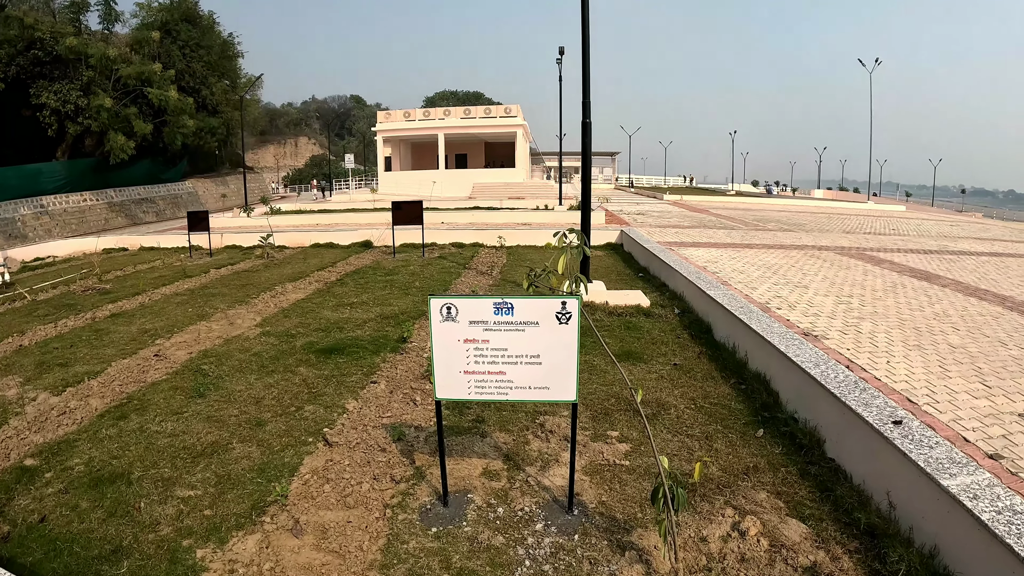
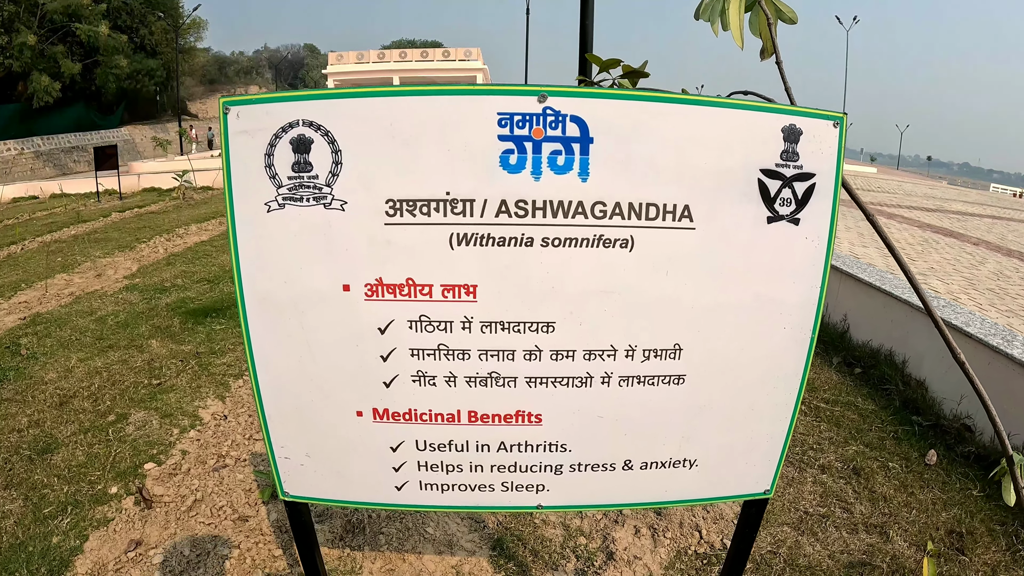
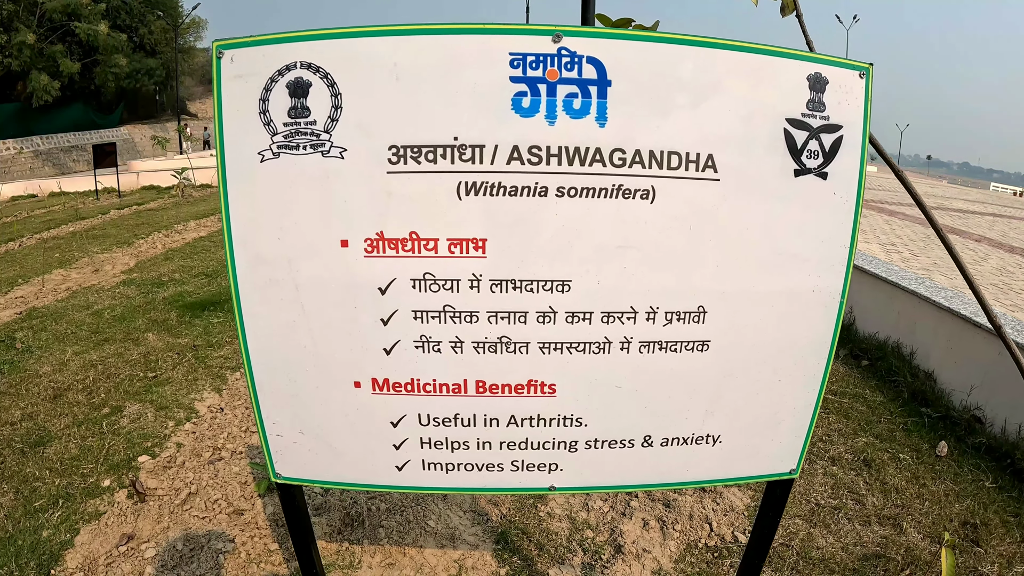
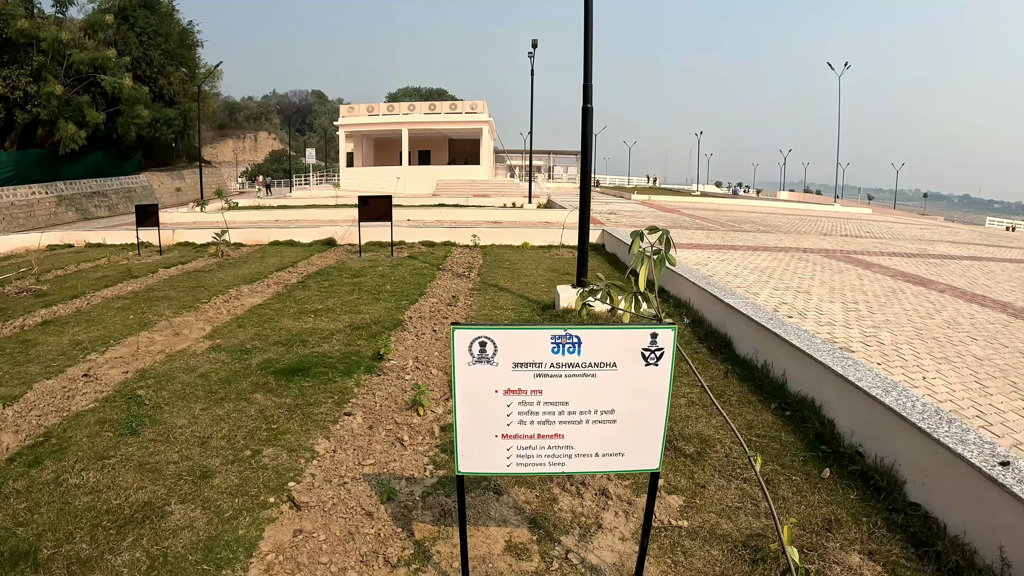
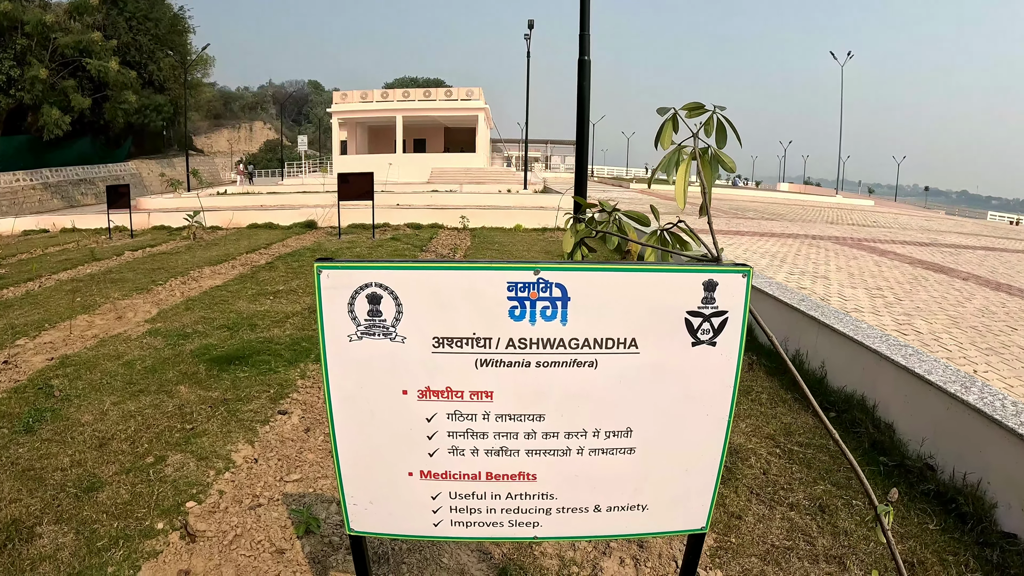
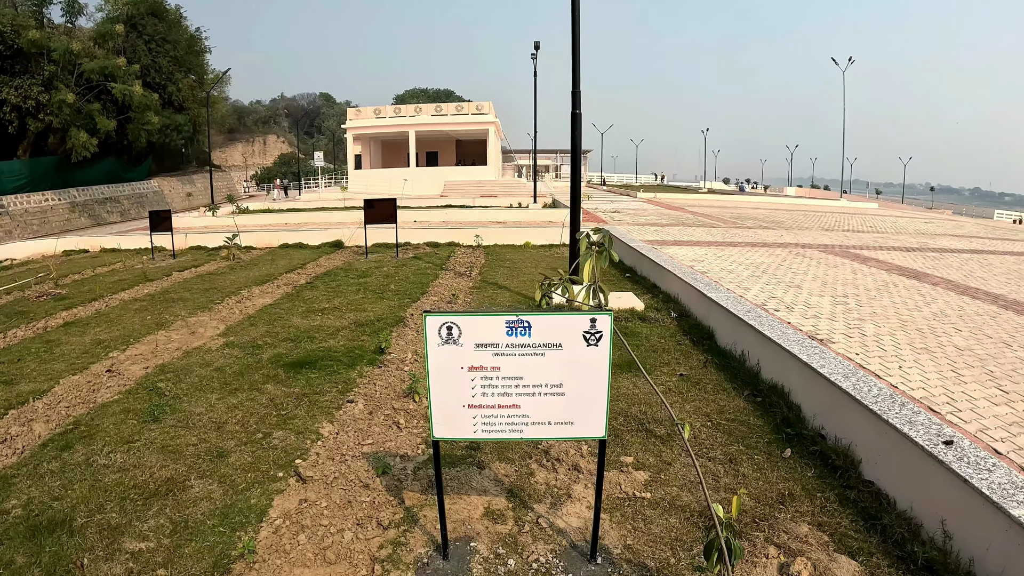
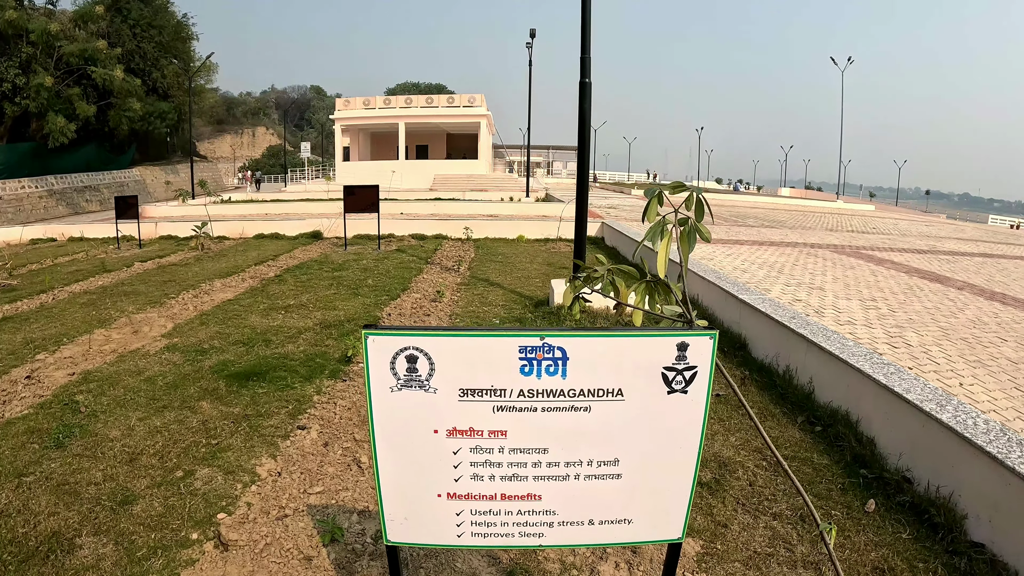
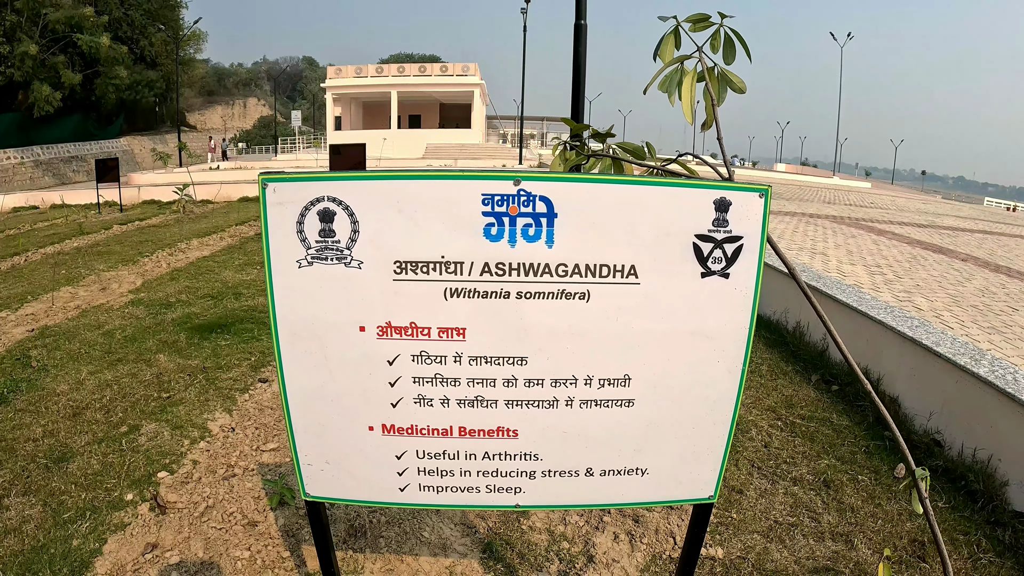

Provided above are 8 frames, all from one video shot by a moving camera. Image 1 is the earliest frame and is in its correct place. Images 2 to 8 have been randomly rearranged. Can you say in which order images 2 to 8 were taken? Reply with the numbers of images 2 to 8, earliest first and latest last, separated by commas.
6, 4, 7, 5, 8, 2, 3
